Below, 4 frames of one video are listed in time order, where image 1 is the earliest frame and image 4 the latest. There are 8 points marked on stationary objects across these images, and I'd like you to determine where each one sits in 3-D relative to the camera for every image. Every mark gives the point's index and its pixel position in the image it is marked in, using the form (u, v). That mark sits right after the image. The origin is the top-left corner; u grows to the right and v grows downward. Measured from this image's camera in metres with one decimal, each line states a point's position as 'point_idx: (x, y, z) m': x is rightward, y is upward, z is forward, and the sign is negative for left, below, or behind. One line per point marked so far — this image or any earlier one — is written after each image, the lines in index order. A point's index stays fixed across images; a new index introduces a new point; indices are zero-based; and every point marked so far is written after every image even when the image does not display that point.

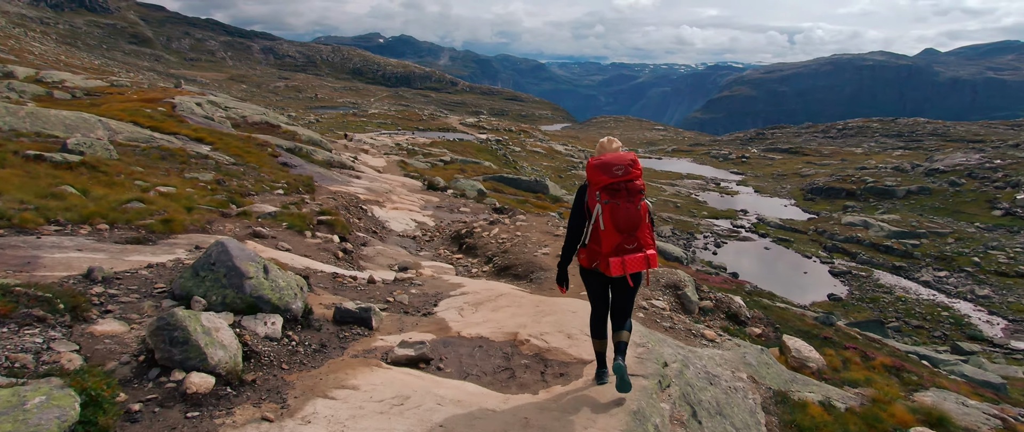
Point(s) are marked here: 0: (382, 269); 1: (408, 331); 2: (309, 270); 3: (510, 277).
0: (-4.4, -1.8, +18.1) m
1: (-1.9, -2.2, +10.0) m
2: (-5.4, -1.4, +14.0) m
3: (-0.1, -2.2, +19.4) m
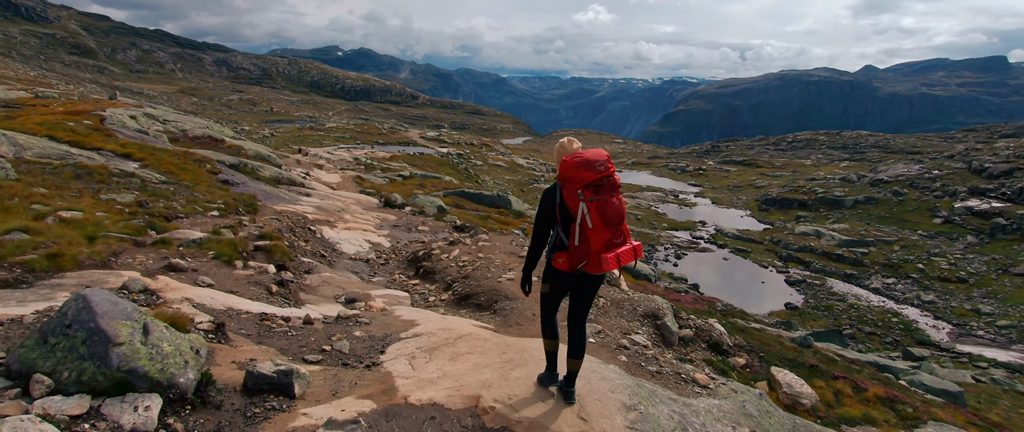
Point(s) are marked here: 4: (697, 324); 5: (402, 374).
0: (-5.5, -2.6, +15.9) m
1: (-2.5, -2.7, +8.0) m
2: (-6.2, -2.1, +11.8) m
3: (-1.3, -3.0, +17.5) m
4: (+5.8, -3.4, +16.6) m
5: (-1.9, -2.8, +9.4) m
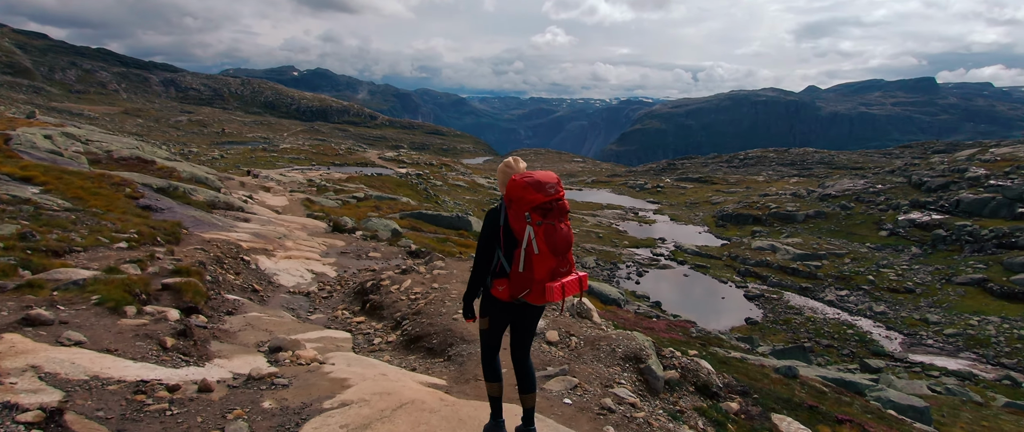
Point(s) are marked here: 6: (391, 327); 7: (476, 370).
0: (-6.6, -3.4, +13.0) m
1: (-3.0, -3.2, +5.3) m
2: (-7.0, -2.8, +8.9) m
3: (-2.5, -3.8, +14.9) m
4: (+4.7, -4.0, +14.5) m
5: (-2.5, -3.3, +6.8) m
6: (-4.1, -3.8, +18.1) m
7: (-0.8, -3.5, +12.3) m
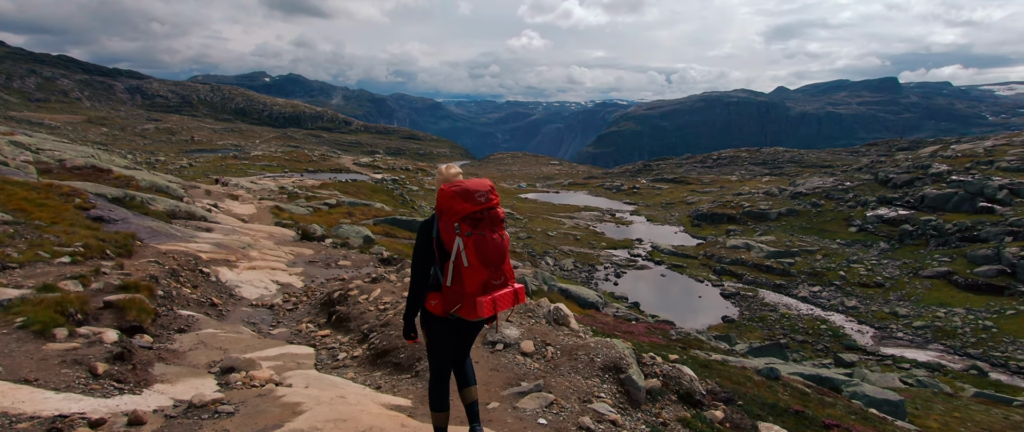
0: (-7.2, -3.6, +11.9) m
1: (-3.3, -3.3, +4.4) m
2: (-7.5, -3.0, +7.8) m
3: (-3.2, -4.0, +13.9) m
4: (+4.0, -4.1, +13.9) m
5: (-2.9, -3.4, +5.8) m
6: (-4.9, -4.0, +17.1) m
7: (-1.4, -3.6, +11.4) m
